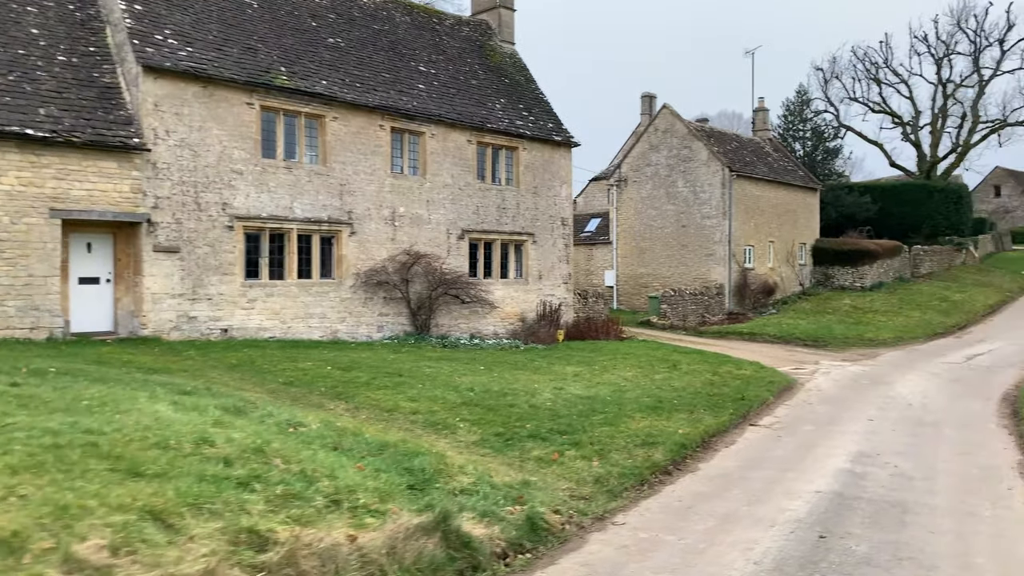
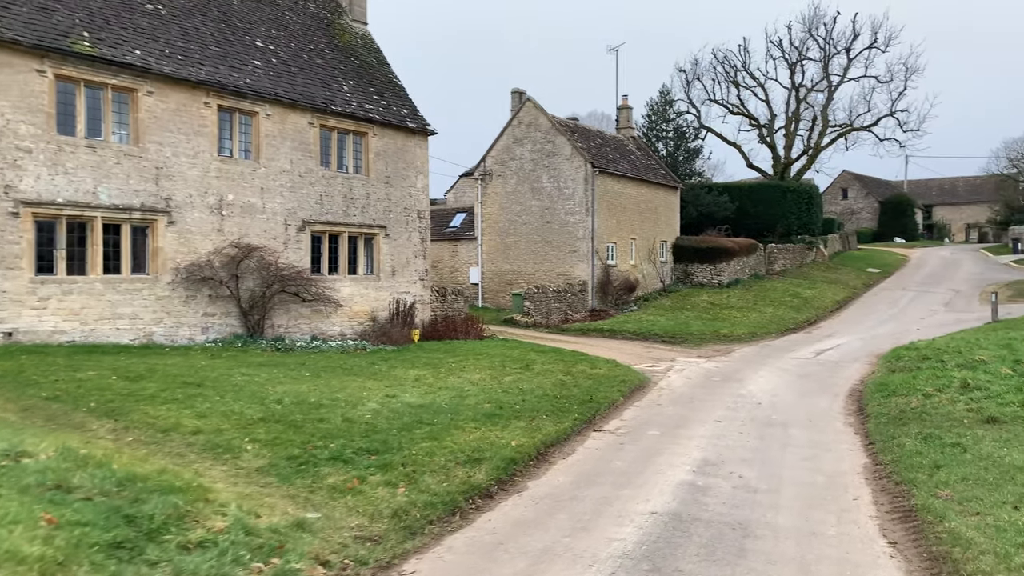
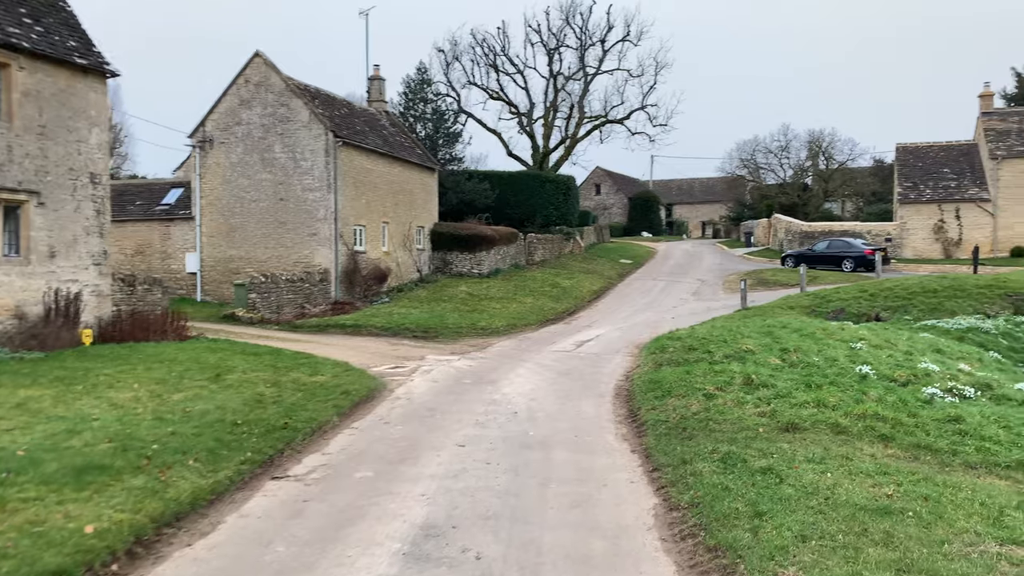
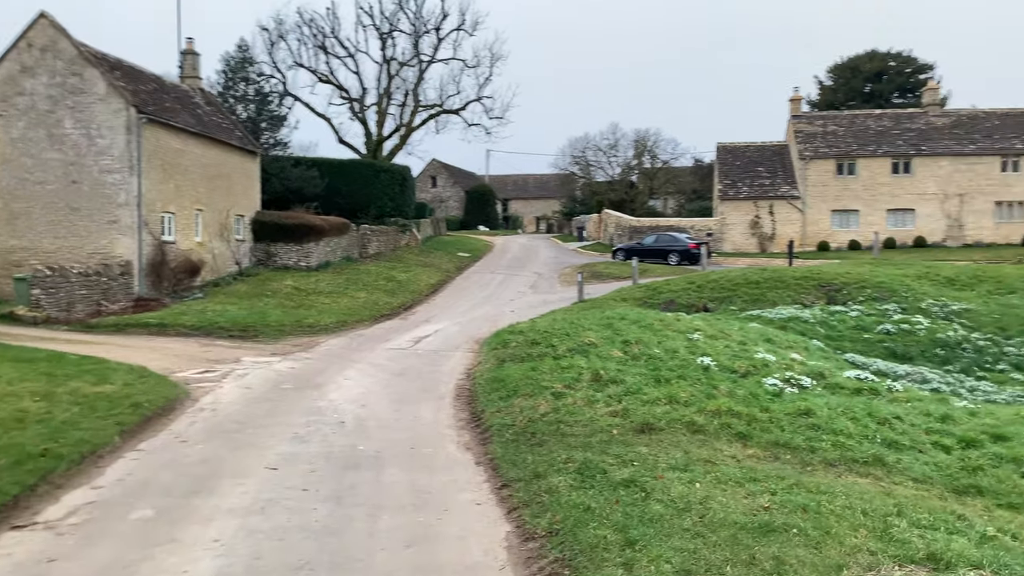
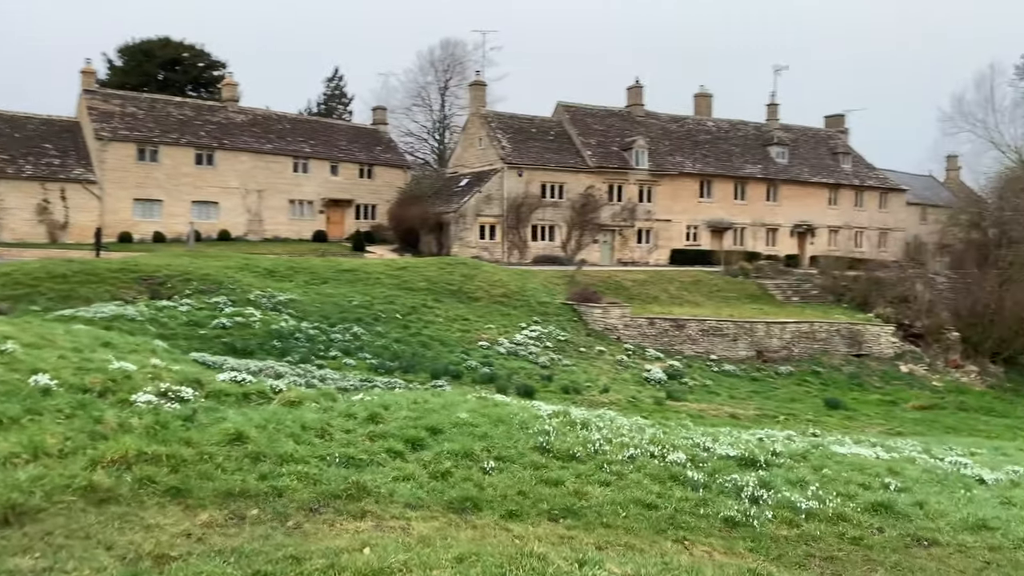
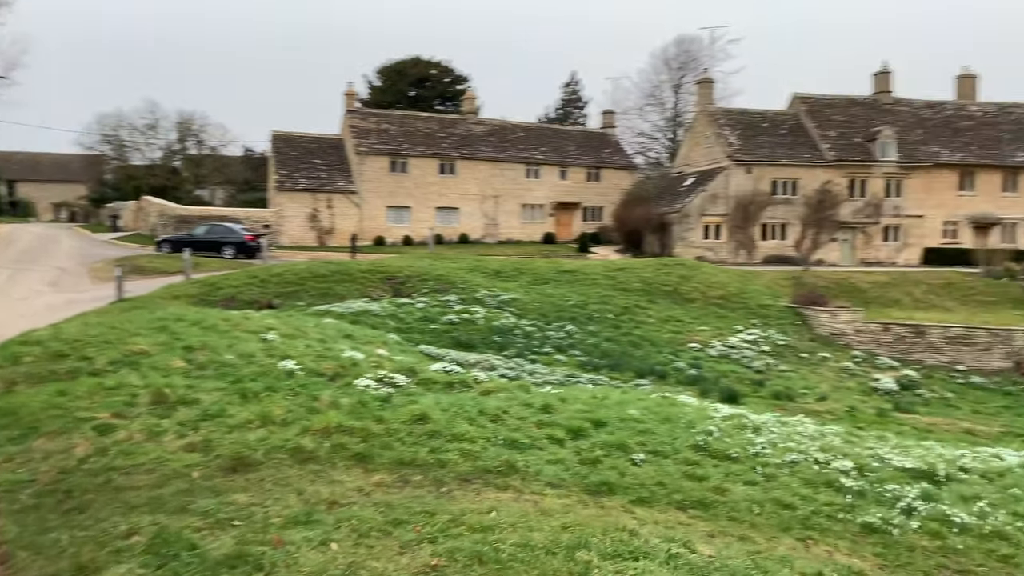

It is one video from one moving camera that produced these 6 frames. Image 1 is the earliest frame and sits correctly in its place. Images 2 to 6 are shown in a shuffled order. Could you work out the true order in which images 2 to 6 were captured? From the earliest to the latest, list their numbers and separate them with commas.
2, 3, 4, 6, 5
